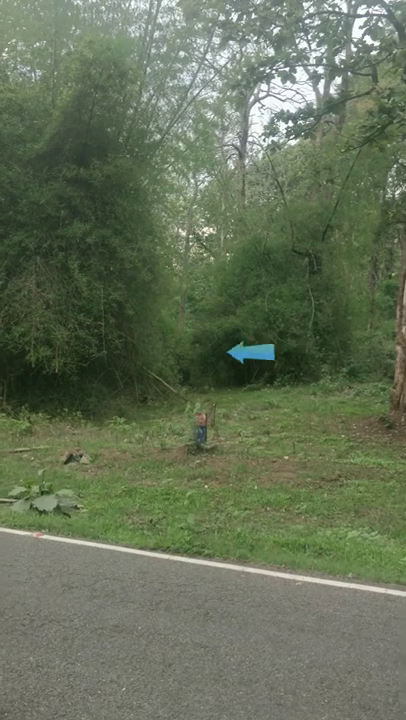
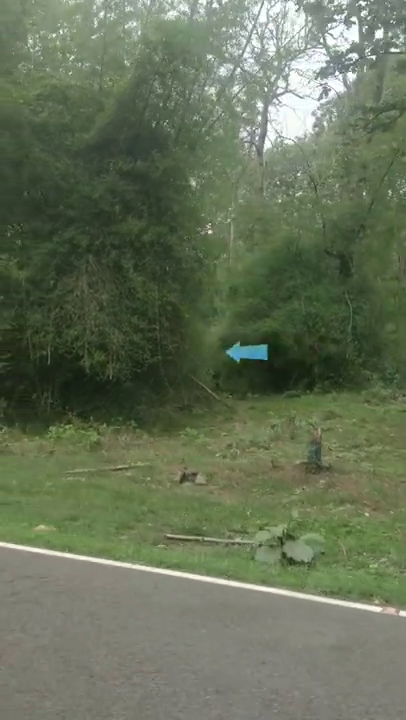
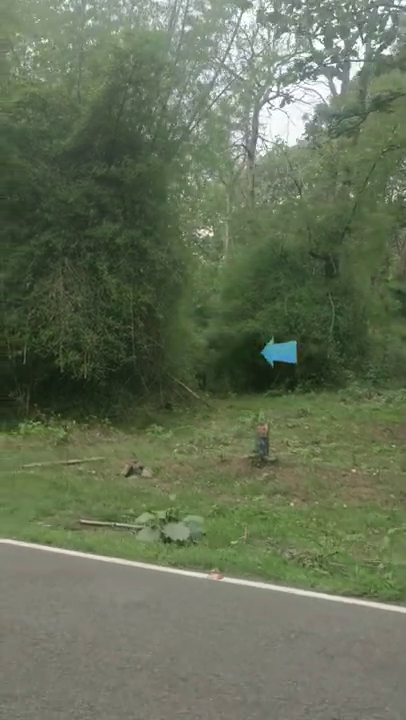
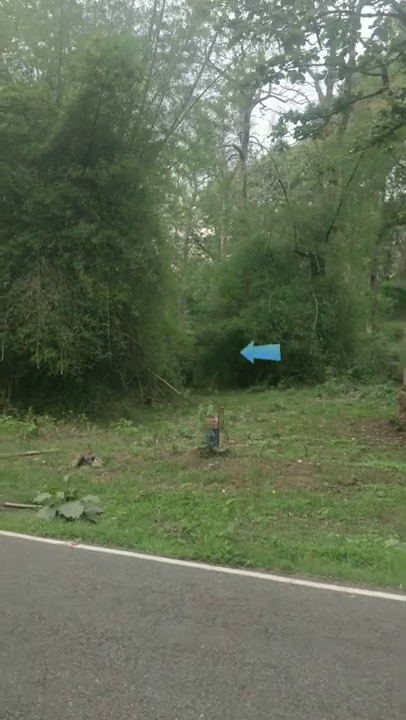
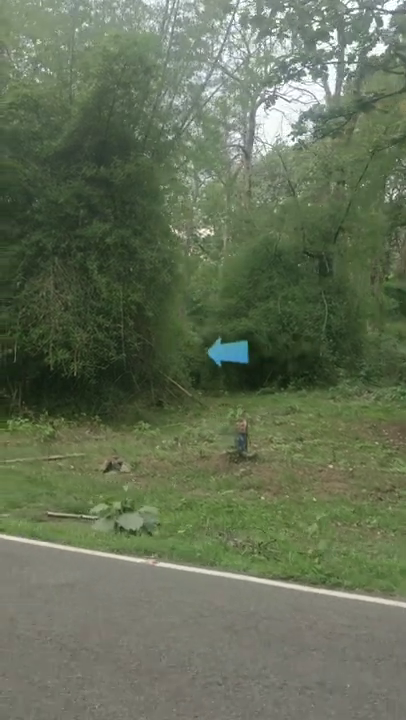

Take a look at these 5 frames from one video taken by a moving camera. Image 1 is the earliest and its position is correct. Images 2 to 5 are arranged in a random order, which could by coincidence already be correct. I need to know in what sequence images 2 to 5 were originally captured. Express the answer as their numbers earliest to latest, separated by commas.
4, 5, 3, 2
